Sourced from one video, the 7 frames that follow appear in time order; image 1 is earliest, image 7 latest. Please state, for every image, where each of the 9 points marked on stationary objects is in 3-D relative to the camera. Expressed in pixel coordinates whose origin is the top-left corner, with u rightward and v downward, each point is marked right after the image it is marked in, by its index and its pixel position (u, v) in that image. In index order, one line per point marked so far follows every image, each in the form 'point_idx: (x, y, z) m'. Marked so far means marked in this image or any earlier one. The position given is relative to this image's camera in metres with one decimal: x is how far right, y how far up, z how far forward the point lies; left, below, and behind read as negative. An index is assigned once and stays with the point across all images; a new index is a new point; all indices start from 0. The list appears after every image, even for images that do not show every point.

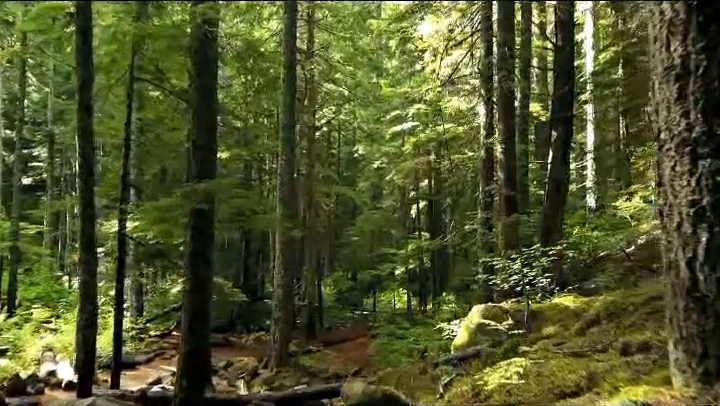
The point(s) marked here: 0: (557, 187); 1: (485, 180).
0: (+5.3, +0.5, +13.8) m
1: (+3.8, +0.7, +15.7) m
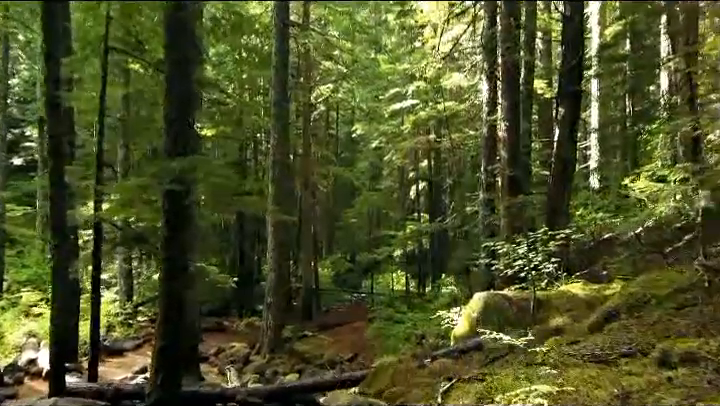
0: (+5.2, +1.0, +13.1) m
1: (+3.7, +1.3, +15.0) m
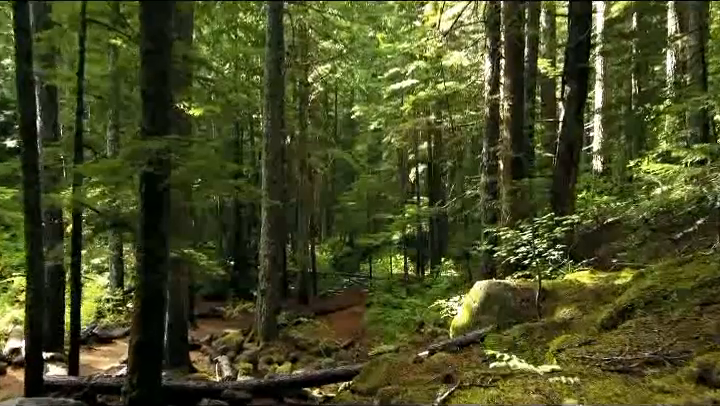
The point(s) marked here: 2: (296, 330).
0: (+5.1, +1.4, +12.5) m
1: (+3.6, +1.7, +14.4) m
2: (-2.0, -4.0, +16.6) m
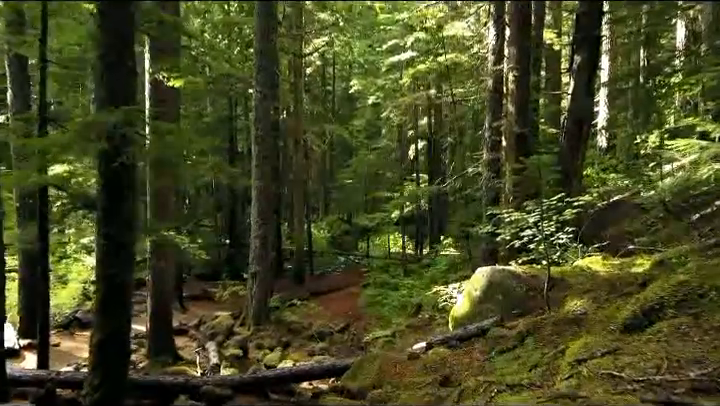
0: (+4.9, +1.8, +11.7) m
1: (+3.4, +2.3, +13.5) m
2: (-2.2, -3.4, +16.0) m
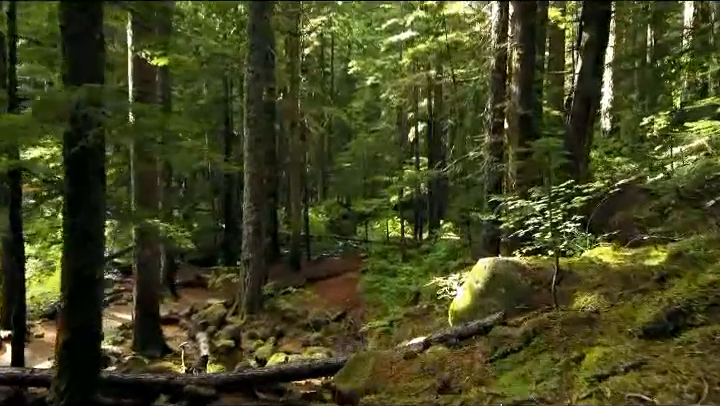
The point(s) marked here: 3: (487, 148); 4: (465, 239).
0: (+4.9, +2.2, +11.1) m
1: (+3.4, +2.7, +12.9) m
2: (-2.3, -2.9, +15.6) m
3: (+3.0, +1.3, +12.1) m
4: (+3.4, -1.1, +16.7) m
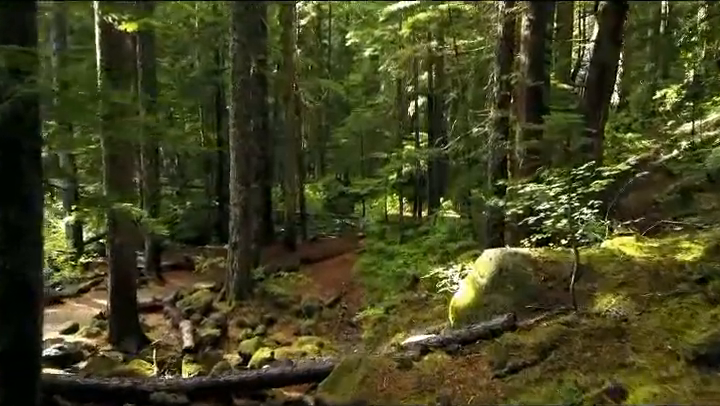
0: (+4.7, +2.5, +10.1) m
1: (+3.2, +3.1, +11.9) m
2: (-2.4, -2.3, +14.8) m
3: (+2.8, +1.7, +11.2) m
4: (+3.2, -0.5, +15.9) m
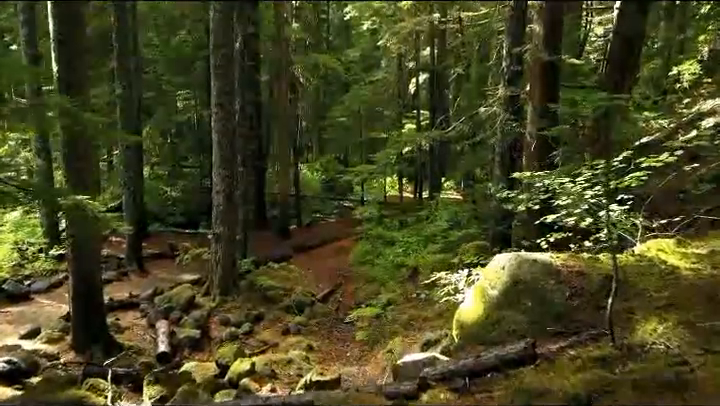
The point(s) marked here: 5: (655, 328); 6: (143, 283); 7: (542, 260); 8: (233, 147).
0: (+4.6, +2.7, +8.9) m
1: (+3.1, +3.4, +10.7) m
2: (-2.5, -1.9, +13.8) m
3: (+2.7, +1.9, +10.0) m
4: (+3.1, 0.0, +14.8) m
5: (+2.4, -1.0, +4.3) m
6: (-5.5, -2.0, +13.1) m
7: (+1.8, -0.6, +5.1) m
8: (-2.9, +1.3, +12.0) m
